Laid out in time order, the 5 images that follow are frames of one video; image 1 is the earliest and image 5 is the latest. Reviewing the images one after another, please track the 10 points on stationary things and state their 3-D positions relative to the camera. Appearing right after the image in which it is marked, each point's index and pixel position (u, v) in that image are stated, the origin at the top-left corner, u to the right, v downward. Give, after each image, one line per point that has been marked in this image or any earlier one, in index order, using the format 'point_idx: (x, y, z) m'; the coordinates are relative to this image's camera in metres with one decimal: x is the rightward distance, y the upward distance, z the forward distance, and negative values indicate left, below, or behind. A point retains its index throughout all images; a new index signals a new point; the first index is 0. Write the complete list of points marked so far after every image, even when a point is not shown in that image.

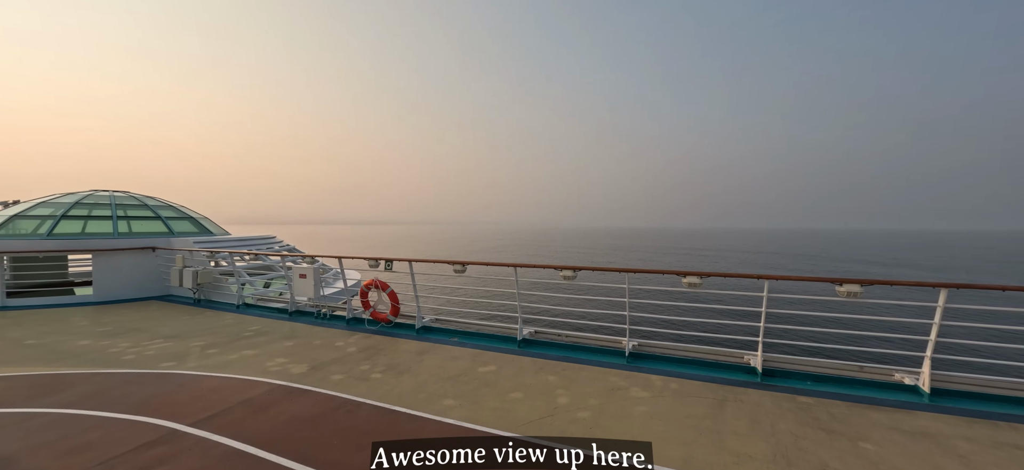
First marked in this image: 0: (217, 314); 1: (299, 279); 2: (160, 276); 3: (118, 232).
0: (-5.0, -1.3, +7.7) m
1: (-3.1, -0.6, +6.5) m
2: (-7.9, -0.9, +10.2) m
3: (-9.1, +0.1, +10.5) m
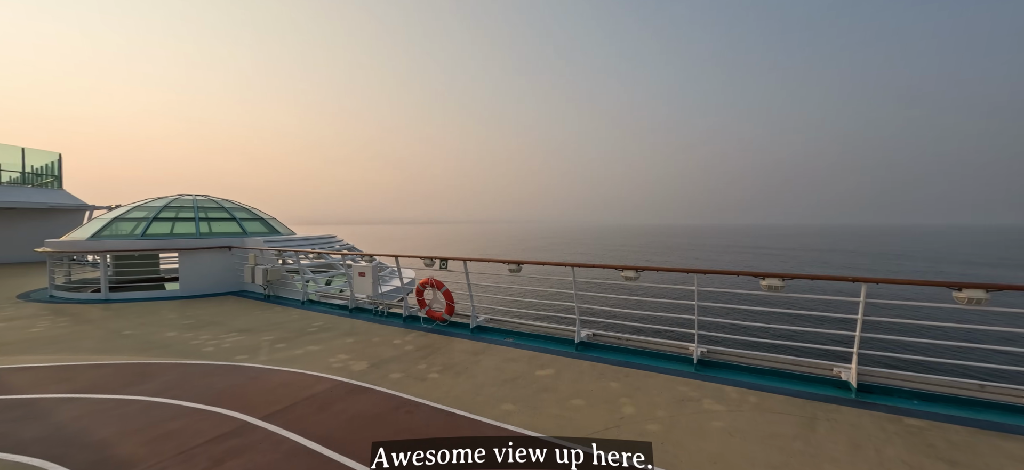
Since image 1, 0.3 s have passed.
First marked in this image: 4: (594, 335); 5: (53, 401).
0: (-4.1, -1.3, +8.1) m
1: (-2.3, -0.6, +6.7) m
2: (-6.7, -0.9, +10.9) m
3: (-7.8, +0.1, +11.4) m
4: (+0.8, -1.0, +4.4) m
5: (-3.9, -1.4, +3.9) m
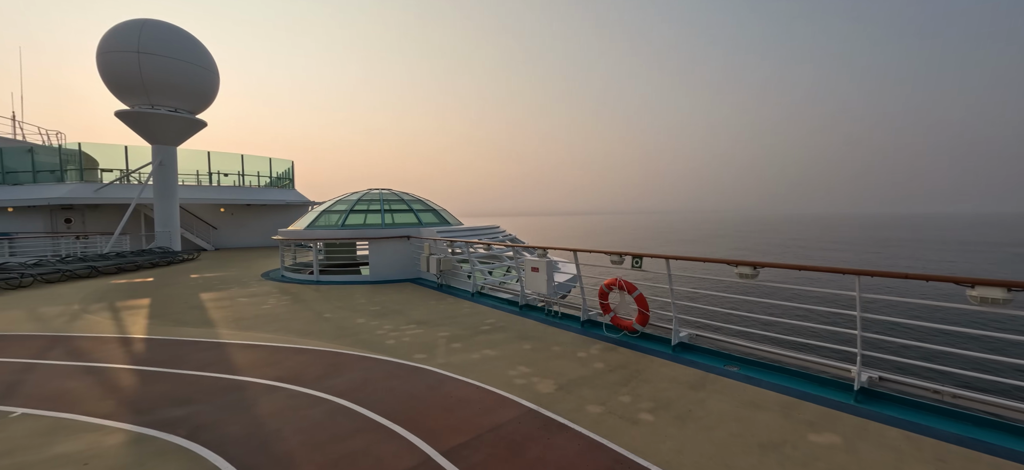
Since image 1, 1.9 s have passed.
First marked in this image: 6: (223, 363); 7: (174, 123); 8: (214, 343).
0: (-1.0, -1.2, +8.0) m
1: (+0.3, -0.5, +6.1) m
2: (-2.5, -0.7, +11.5) m
3: (-3.5, +0.3, +12.3) m
4: (+2.4, -0.9, +2.9) m
5: (-2.2, -1.3, +4.0) m
6: (-3.2, -1.4, +5.0) m
7: (-12.9, +4.2, +17.2) m
8: (-3.9, -1.4, +5.9) m
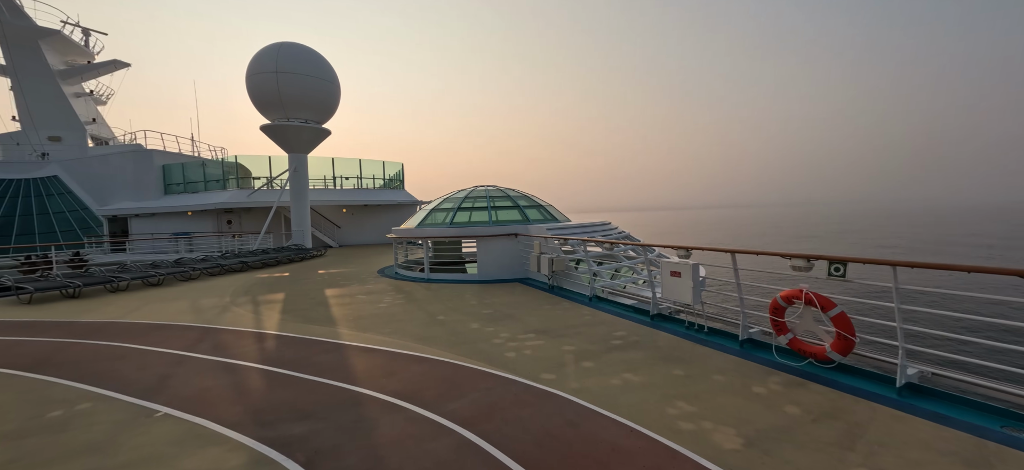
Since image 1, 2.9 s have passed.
0: (+1.0, -1.2, +7.3) m
1: (+1.8, -0.5, +5.2) m
2: (+0.3, -0.6, +11.0) m
3: (-0.5, +0.4, +12.0) m
4: (+3.2, -0.9, +1.6) m
5: (-1.1, -1.4, +3.6) m
6: (-1.8, -1.4, +4.8) m
7: (-8.7, +4.2, +18.8) m
8: (-2.3, -1.4, +5.9) m
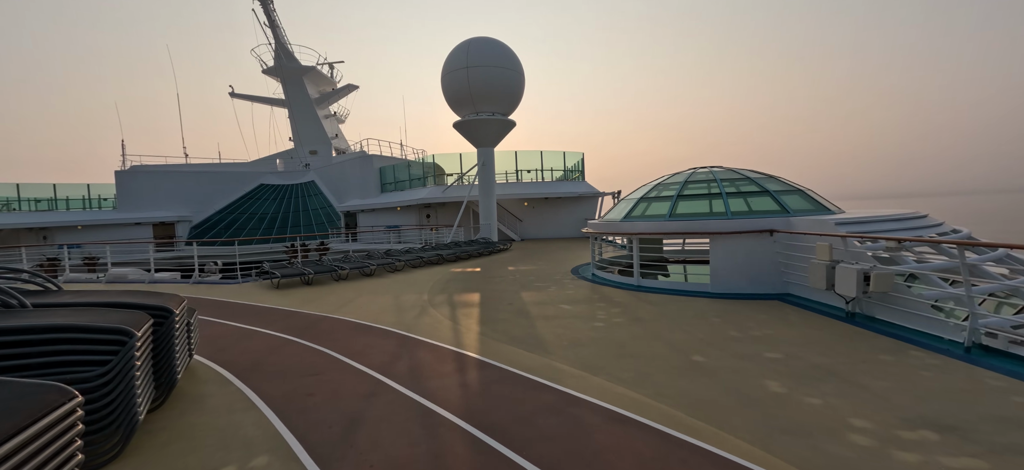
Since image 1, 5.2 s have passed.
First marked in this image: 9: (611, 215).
0: (+4.0, -1.2, +4.2) m
1: (+4.0, -0.6, +1.9) m
2: (+4.7, -0.6, +7.9) m
3: (+4.3, +0.4, +9.1) m
4: (+4.0, -1.1, -2.0) m
5: (+0.7, -1.4, +1.5) m
6: (+0.5, -1.5, +2.9) m
7: (-0.8, +4.5, +18.3) m
8: (+0.4, -1.4, +4.0) m
9: (+2.5, +0.5, +11.1) m
